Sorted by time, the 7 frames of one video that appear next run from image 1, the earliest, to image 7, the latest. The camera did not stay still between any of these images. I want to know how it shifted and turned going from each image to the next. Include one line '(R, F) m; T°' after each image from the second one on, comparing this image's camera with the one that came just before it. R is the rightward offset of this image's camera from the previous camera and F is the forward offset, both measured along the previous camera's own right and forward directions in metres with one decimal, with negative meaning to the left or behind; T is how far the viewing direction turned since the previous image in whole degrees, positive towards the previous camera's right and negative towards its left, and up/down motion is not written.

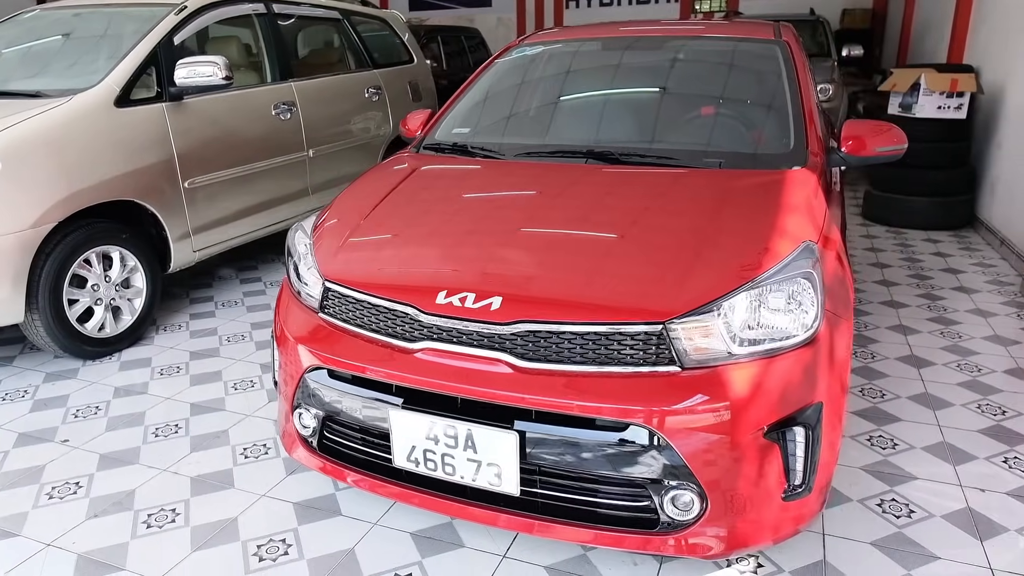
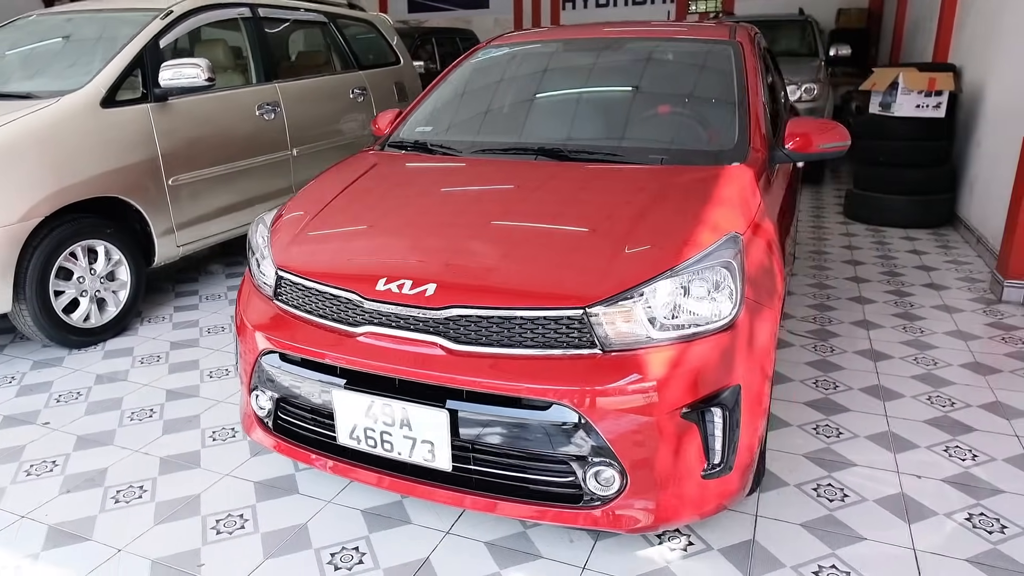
(+0.2, -0.1) m; -1°
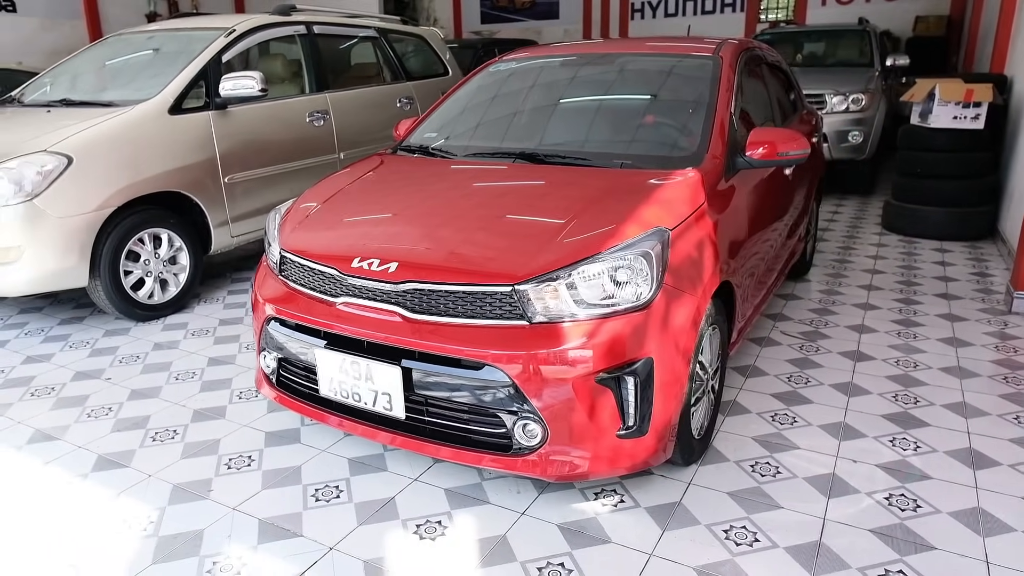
(+0.3, -0.3) m; -6°
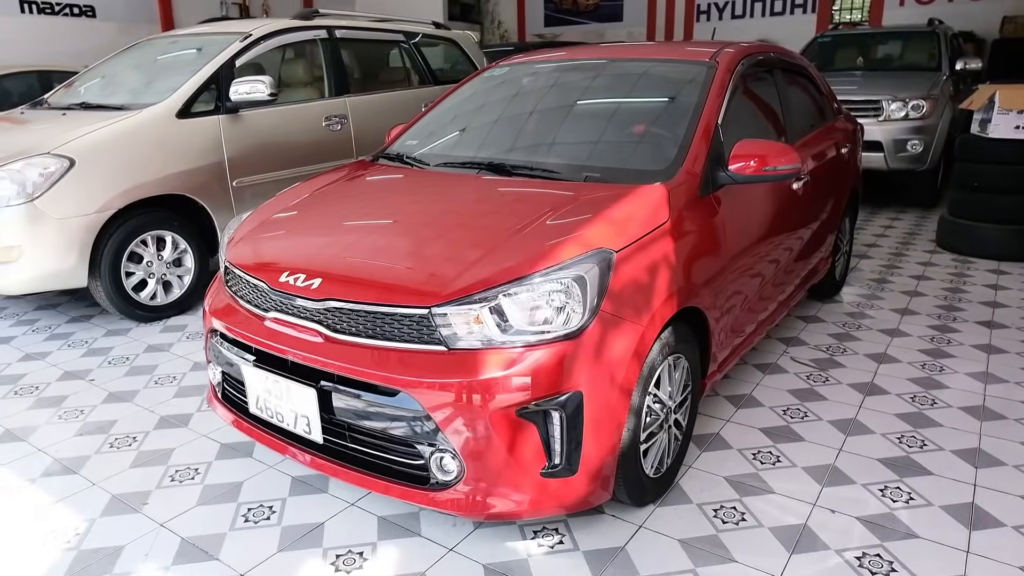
(+0.3, +0.1) m; -5°
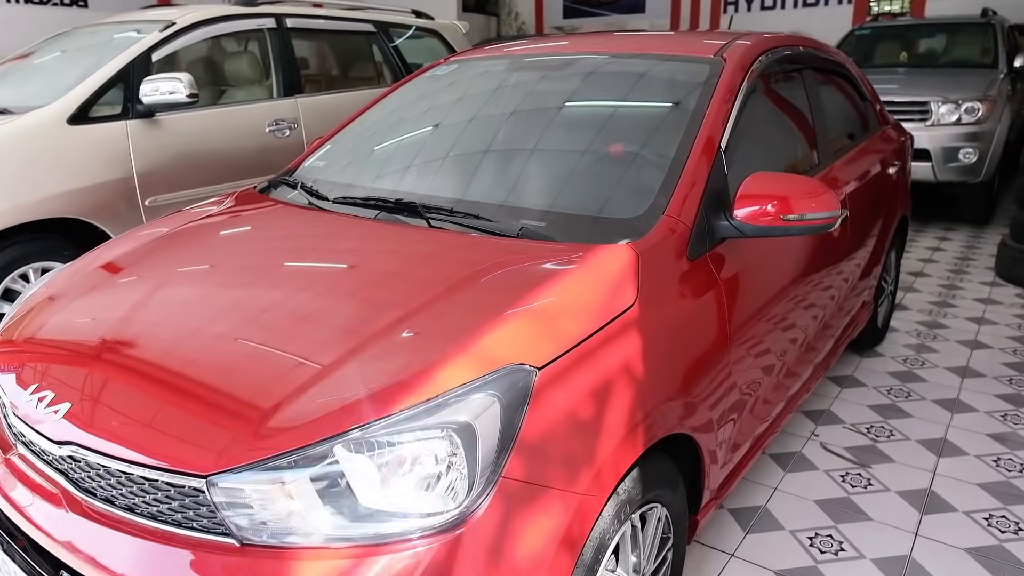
(+0.3, +0.7) m; -2°
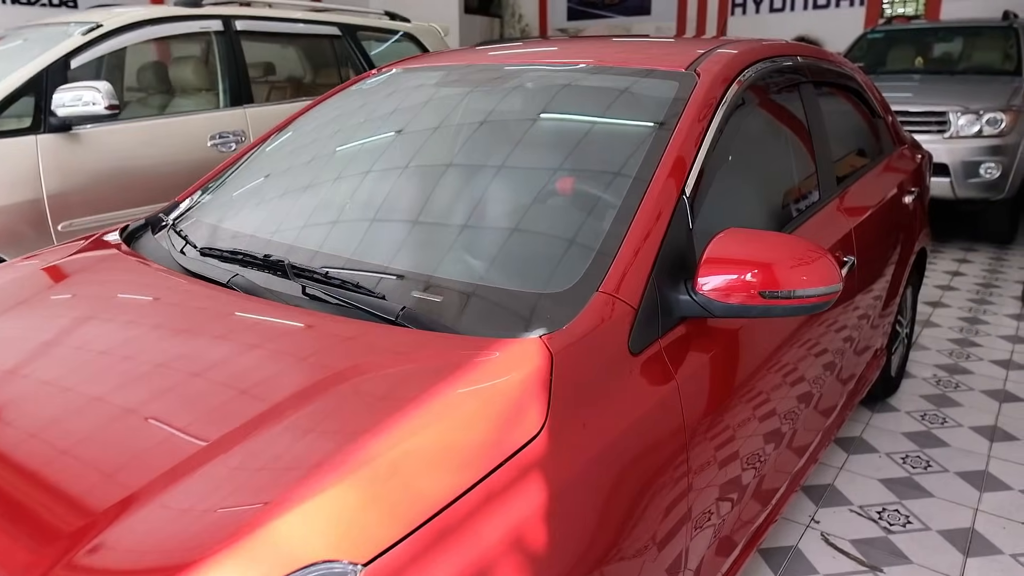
(+0.2, +0.4) m; -1°
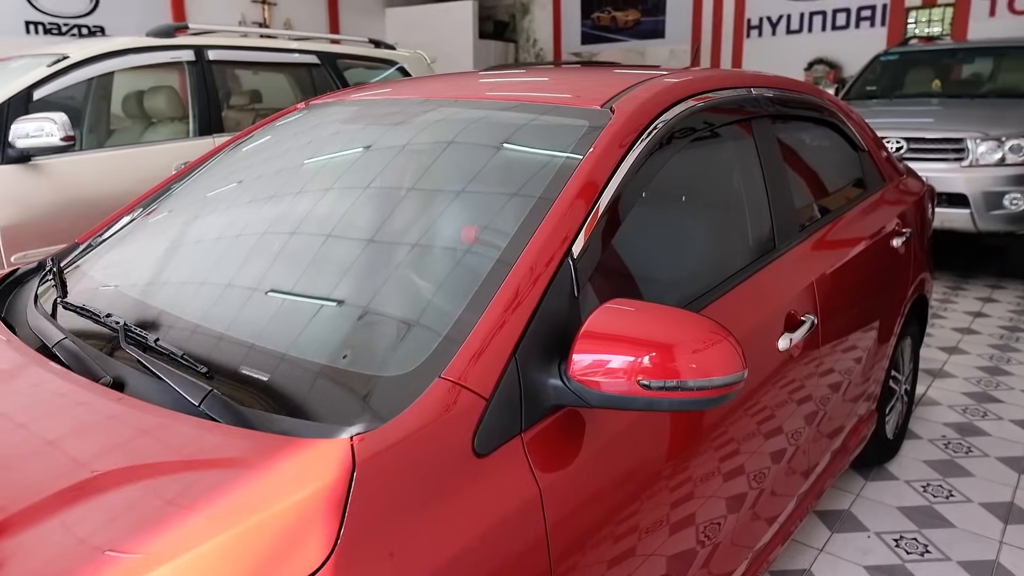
(+0.3, +0.3) m; -2°
